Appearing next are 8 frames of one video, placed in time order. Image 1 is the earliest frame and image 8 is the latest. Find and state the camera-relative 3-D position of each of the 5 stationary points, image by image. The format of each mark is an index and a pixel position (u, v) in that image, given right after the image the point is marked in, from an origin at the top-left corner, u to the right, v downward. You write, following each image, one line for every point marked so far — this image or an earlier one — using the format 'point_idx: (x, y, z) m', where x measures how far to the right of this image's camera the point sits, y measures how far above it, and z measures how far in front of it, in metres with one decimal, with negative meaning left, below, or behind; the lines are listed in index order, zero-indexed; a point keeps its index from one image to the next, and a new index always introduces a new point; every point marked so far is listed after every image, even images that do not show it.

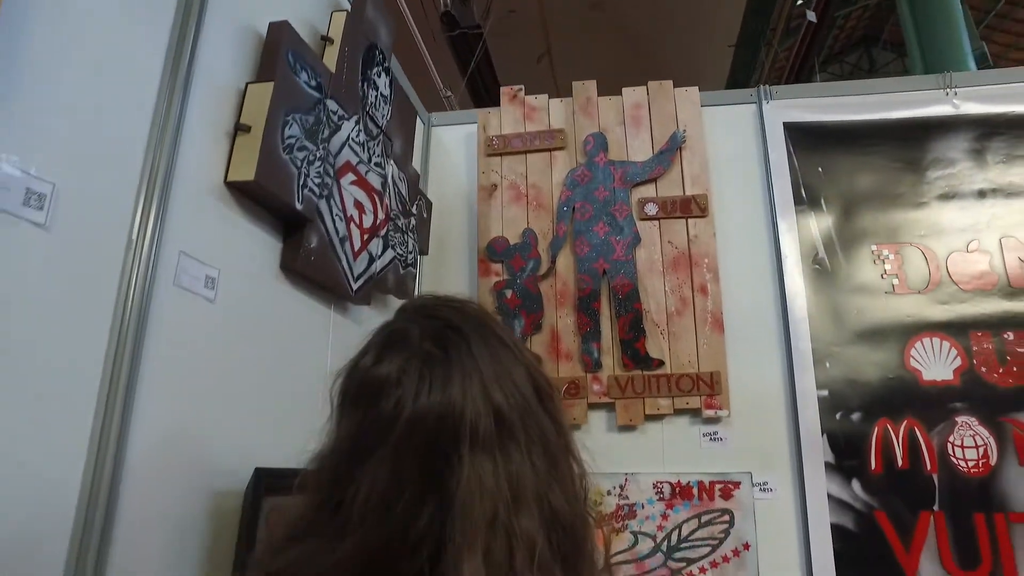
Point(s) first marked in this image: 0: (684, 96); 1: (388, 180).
0: (+0.4, +0.5, +1.6) m
1: (-0.3, +0.2, +1.3) m
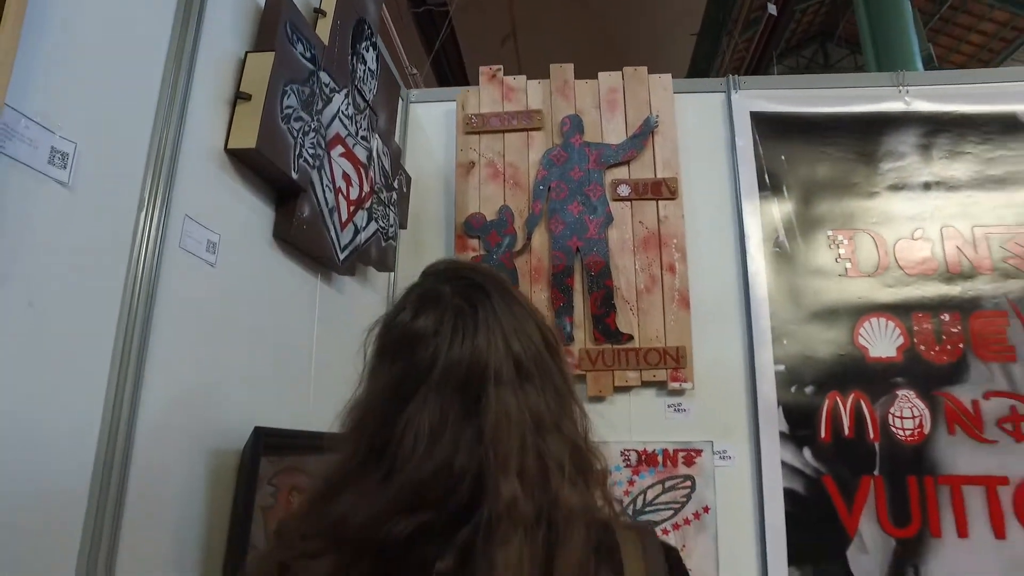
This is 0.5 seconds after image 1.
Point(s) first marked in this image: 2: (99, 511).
0: (+0.4, +0.6, +1.7) m
1: (-0.3, +0.3, +1.3) m
2: (-0.4, -0.2, +0.6) m
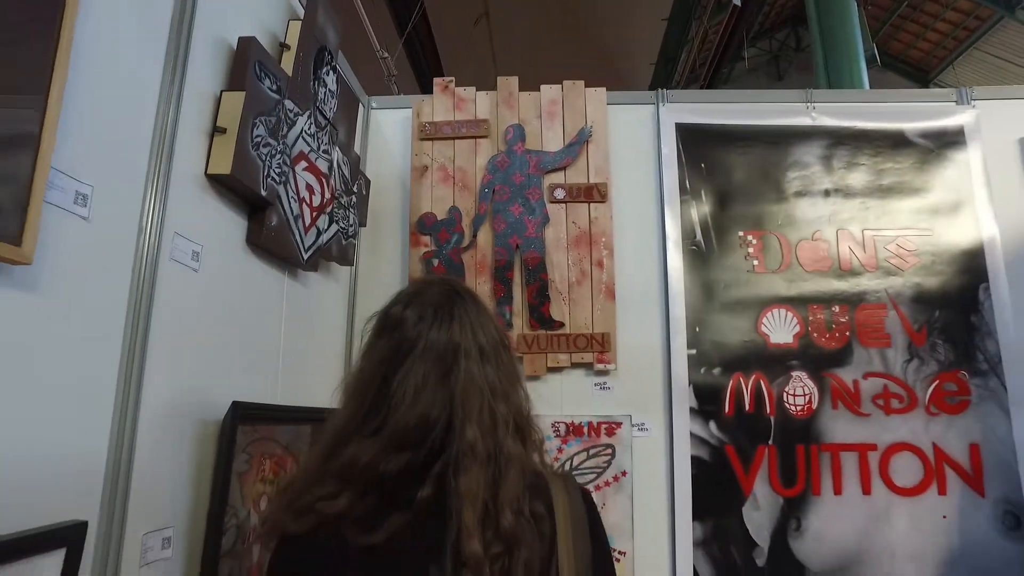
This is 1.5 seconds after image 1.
0: (+0.2, +0.6, +1.9) m
1: (-0.4, +0.3, +1.5) m
2: (-0.6, -0.2, +0.8) m
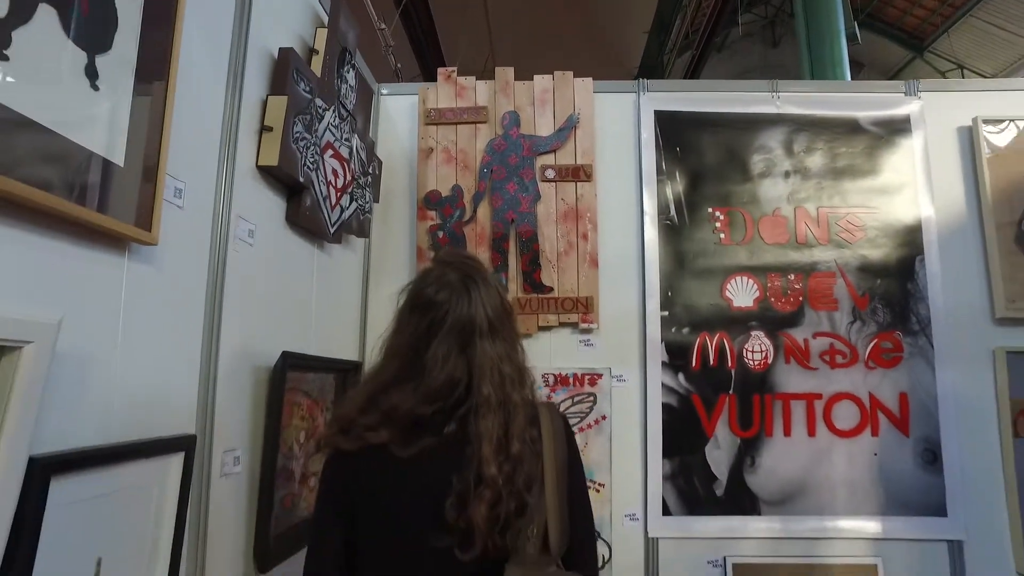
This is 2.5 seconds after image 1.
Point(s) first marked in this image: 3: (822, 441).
0: (+0.2, +0.7, +2.1) m
1: (-0.4, +0.4, +1.7) m
2: (-0.6, -0.2, +1.1) m
3: (+1.0, -0.5, +1.9) m
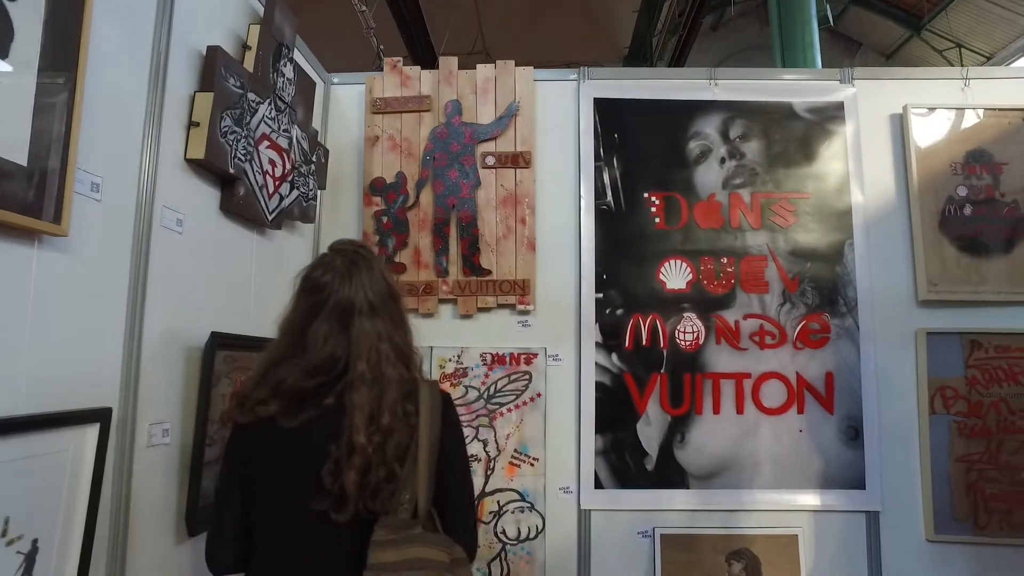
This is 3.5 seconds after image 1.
0: (0.0, +0.8, +2.1) m
1: (-0.6, +0.4, +1.8) m
2: (-0.8, -0.2, +1.2) m
3: (+0.8, -0.4, +2.0) m
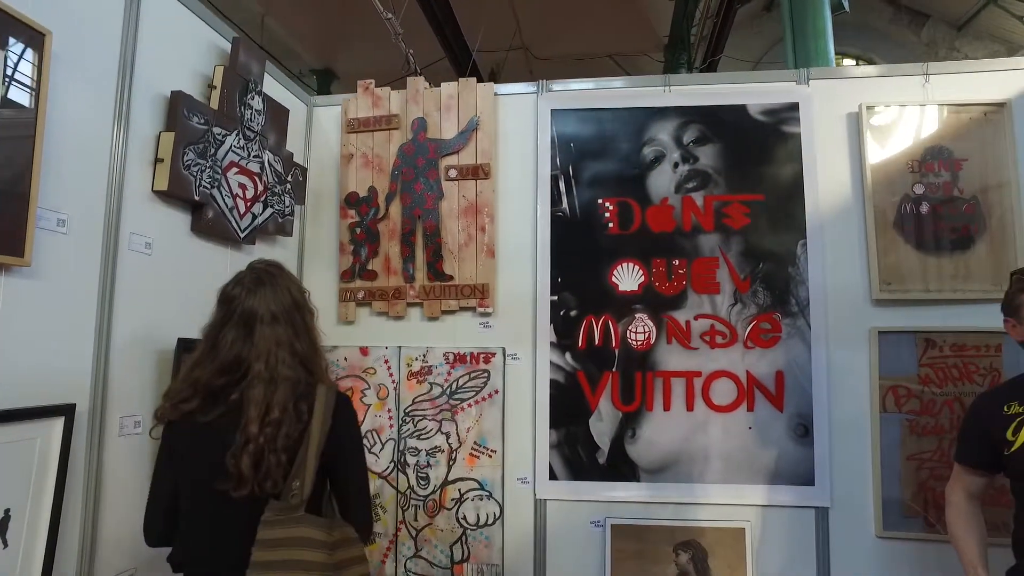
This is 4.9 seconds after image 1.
0: (-0.1, +0.7, +2.3) m
1: (-0.8, +0.4, +2.0) m
2: (-1.0, -0.2, +1.4) m
3: (+0.6, -0.4, +2.1) m
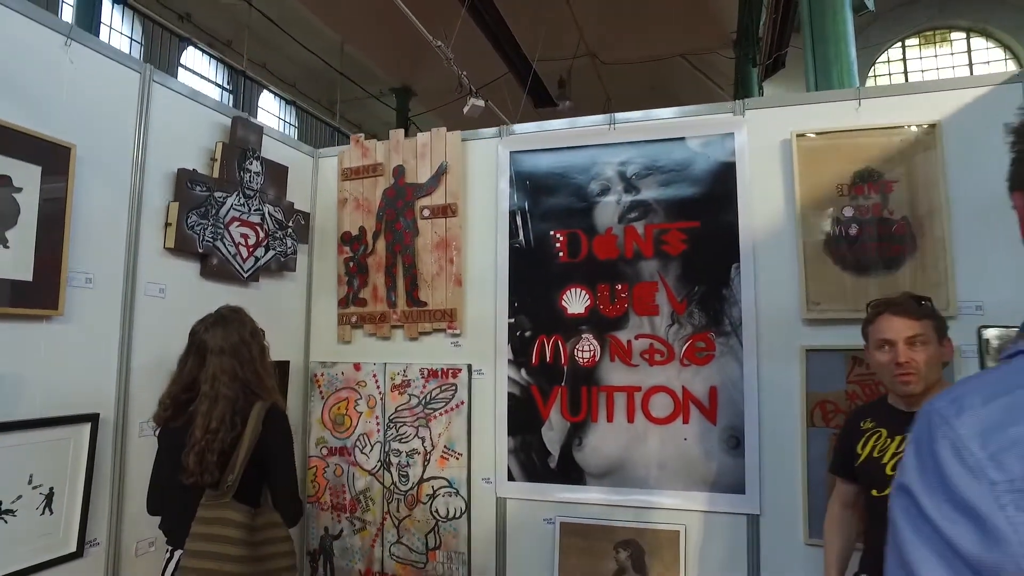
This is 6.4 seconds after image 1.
0: (-0.3, +0.6, +2.6) m
1: (-1.0, +0.3, +2.4) m
2: (-1.2, -0.3, +1.9) m
3: (+0.5, -0.5, +2.3) m
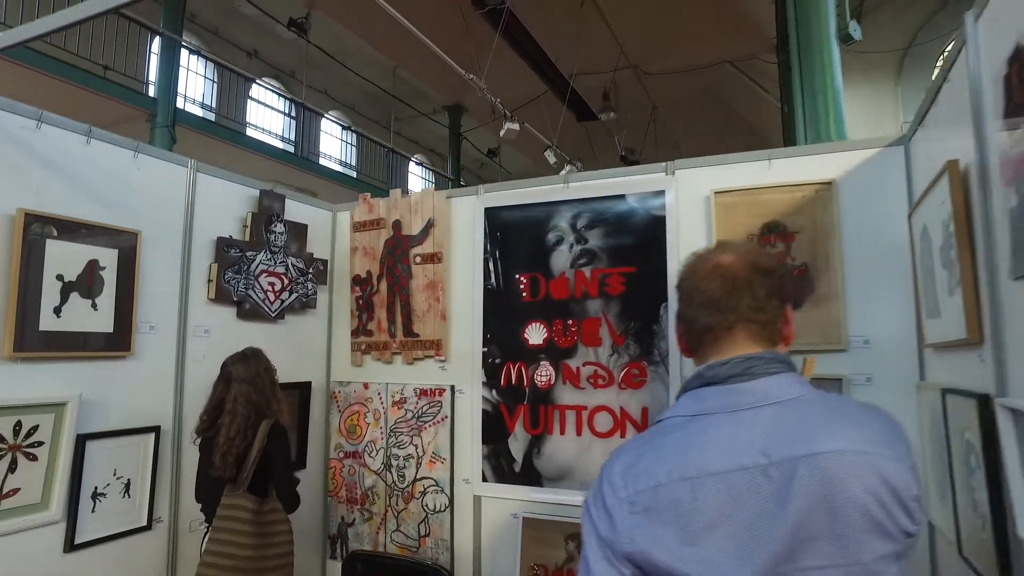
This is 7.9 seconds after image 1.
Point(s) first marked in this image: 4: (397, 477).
0: (-0.4, +0.5, +3.1) m
1: (-1.1, +0.1, +3.1) m
2: (-1.4, -0.5, +2.5) m
3: (+0.3, -0.7, +2.7) m
4: (-0.6, -1.0, +3.1) m
